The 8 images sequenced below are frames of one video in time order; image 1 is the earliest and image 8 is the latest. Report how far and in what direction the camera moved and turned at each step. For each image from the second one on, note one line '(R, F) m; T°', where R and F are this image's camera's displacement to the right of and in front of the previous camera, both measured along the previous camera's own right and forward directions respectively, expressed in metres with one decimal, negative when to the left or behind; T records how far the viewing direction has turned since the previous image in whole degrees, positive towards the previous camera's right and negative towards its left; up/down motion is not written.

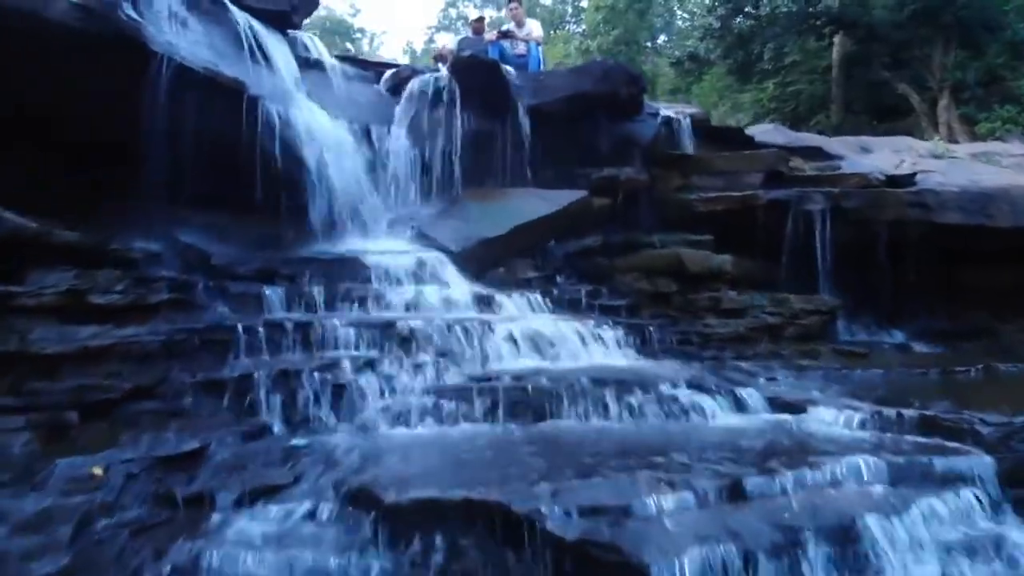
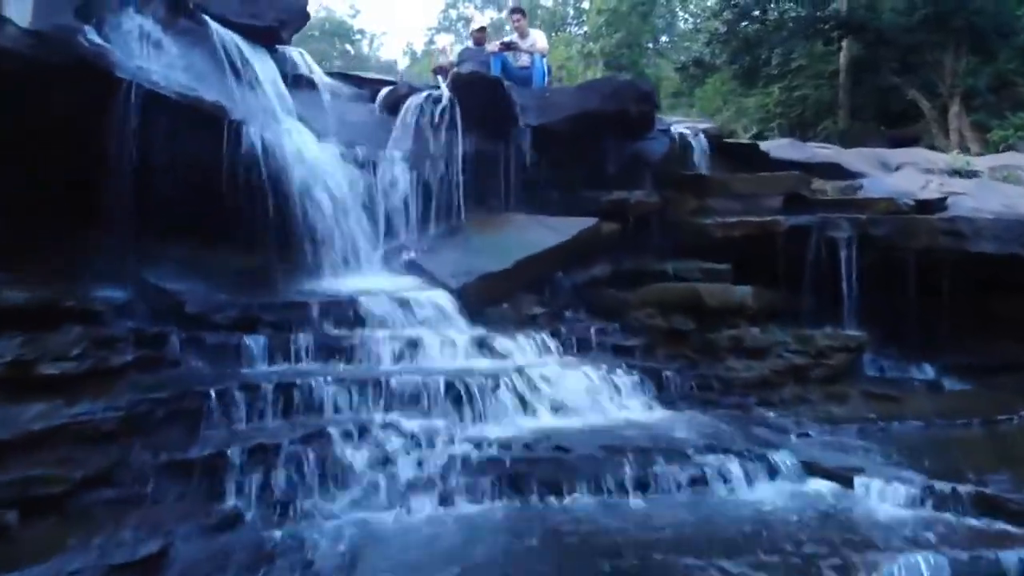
(0.0, +0.7) m; 0°
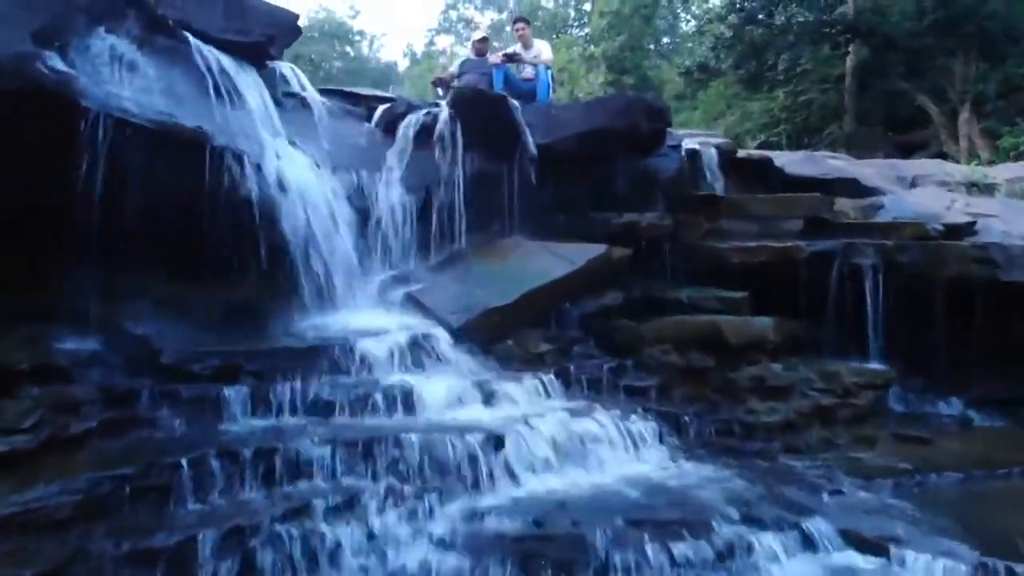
(0.0, +0.6) m; 0°
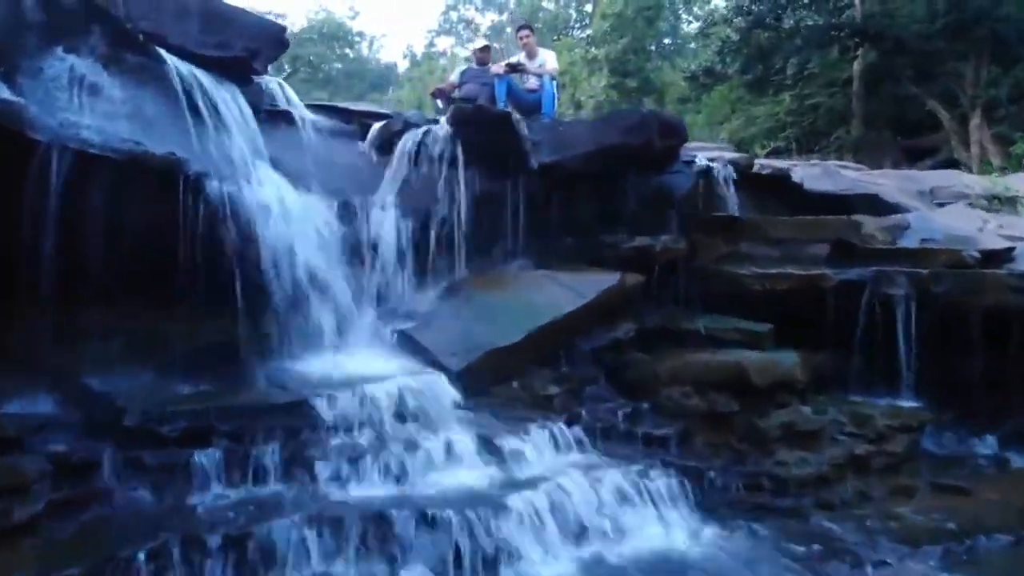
(0.0, +0.6) m; 0°
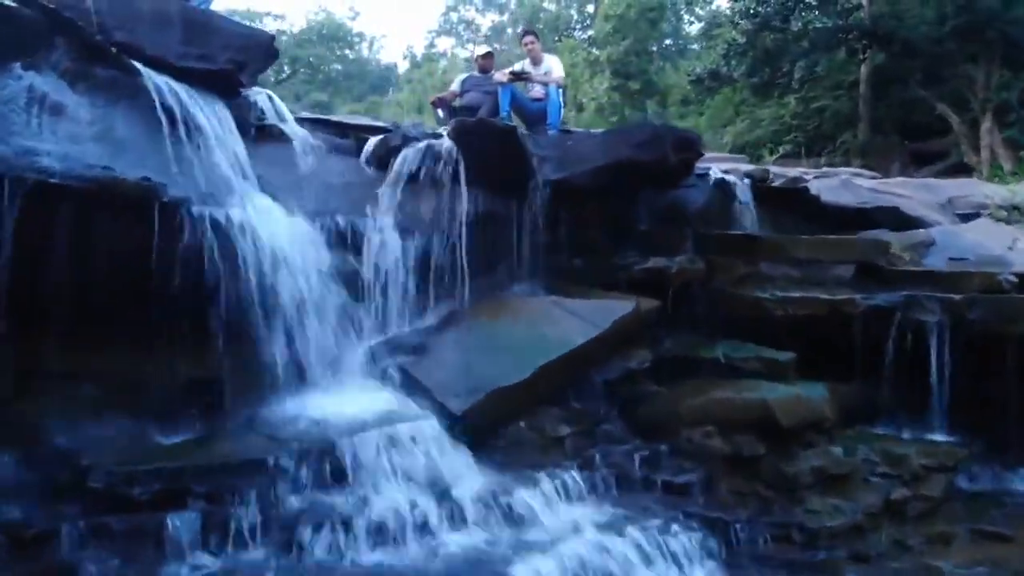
(0.0, +0.5) m; 0°
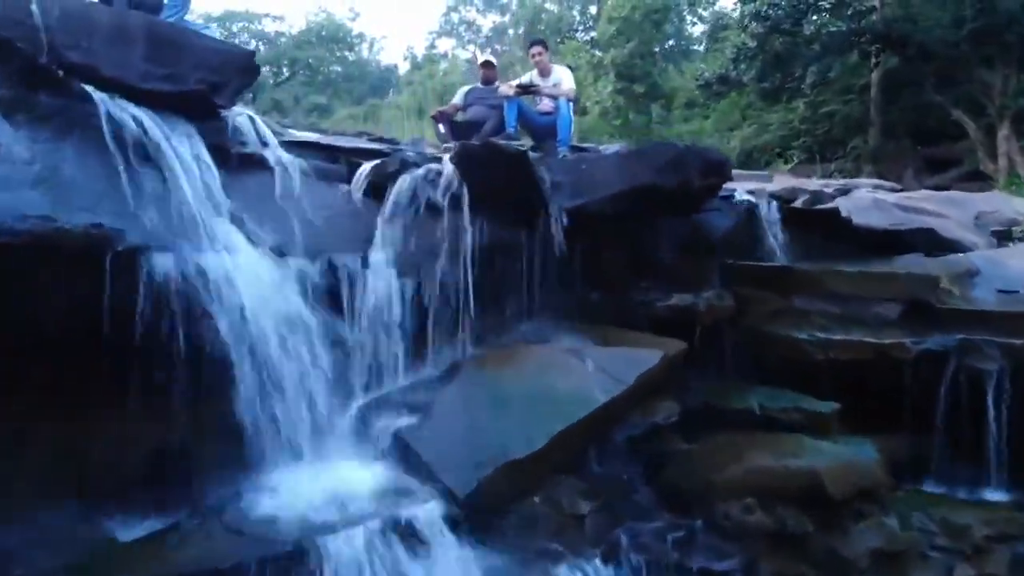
(0.0, +0.8) m; 0°
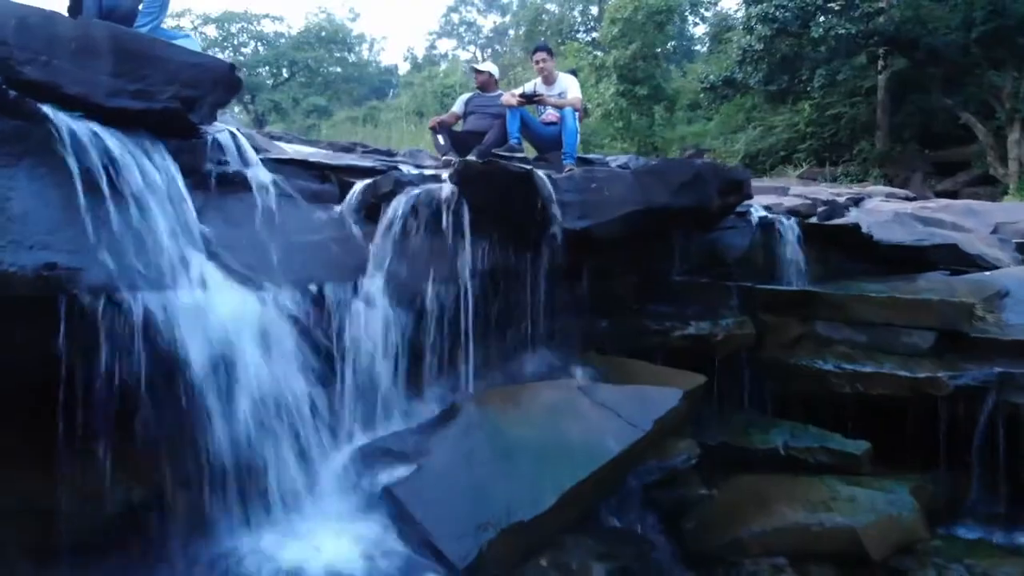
(0.0, +0.5) m; 0°
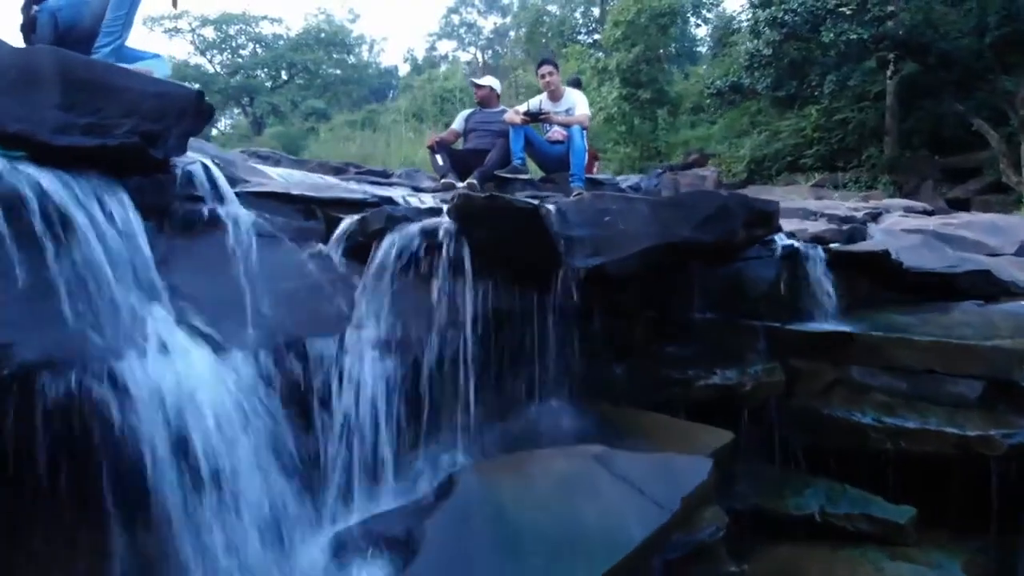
(0.0, +0.7) m; 0°
